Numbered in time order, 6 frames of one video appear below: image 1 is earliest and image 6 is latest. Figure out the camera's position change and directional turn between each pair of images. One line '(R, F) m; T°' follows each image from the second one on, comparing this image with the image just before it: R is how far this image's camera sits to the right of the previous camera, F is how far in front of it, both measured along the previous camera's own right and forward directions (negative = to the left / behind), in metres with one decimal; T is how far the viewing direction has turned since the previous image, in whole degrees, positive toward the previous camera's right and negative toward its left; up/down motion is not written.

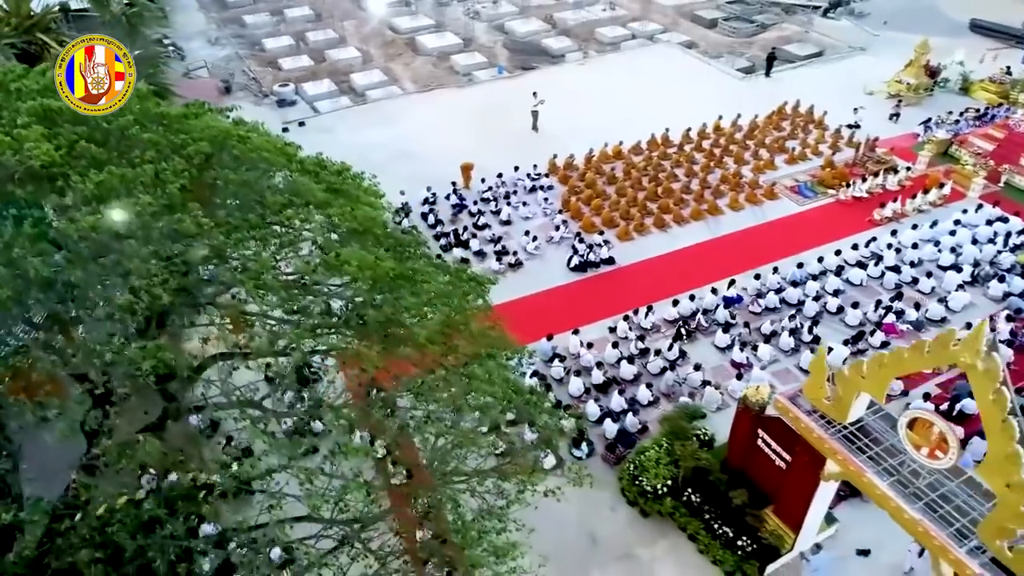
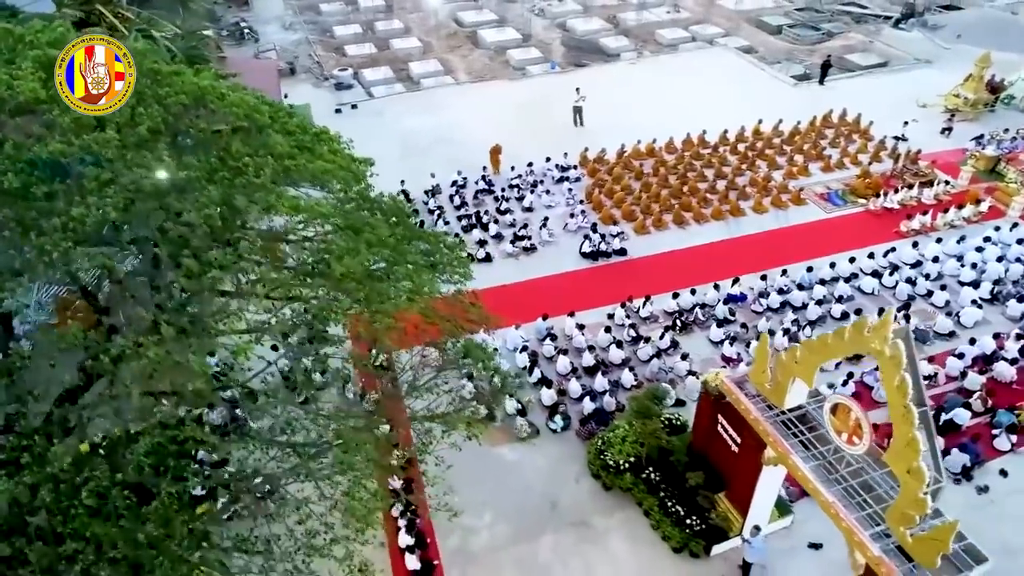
(+1.6, -0.6) m; -6°
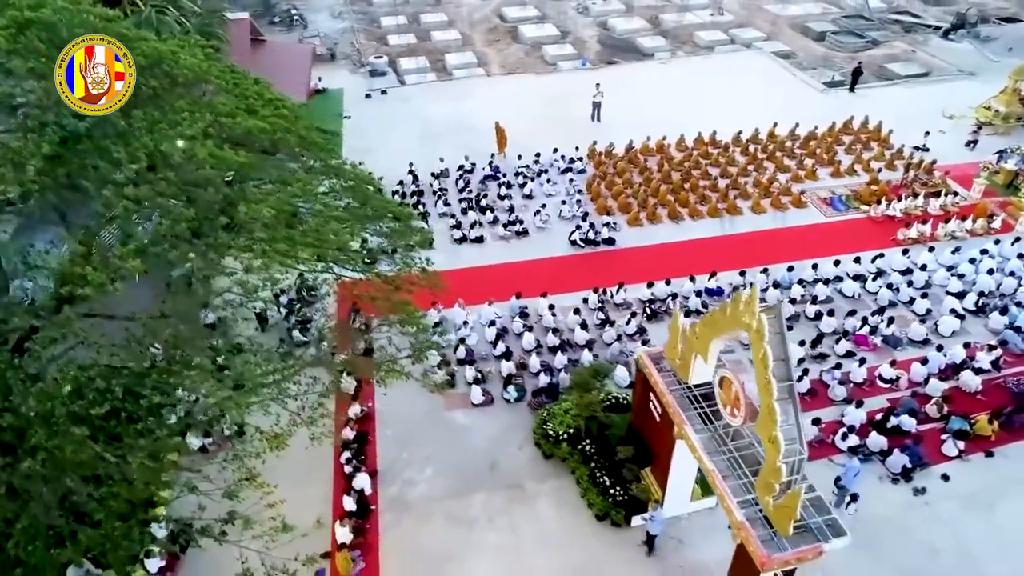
(+2.0, -0.6) m; -5°
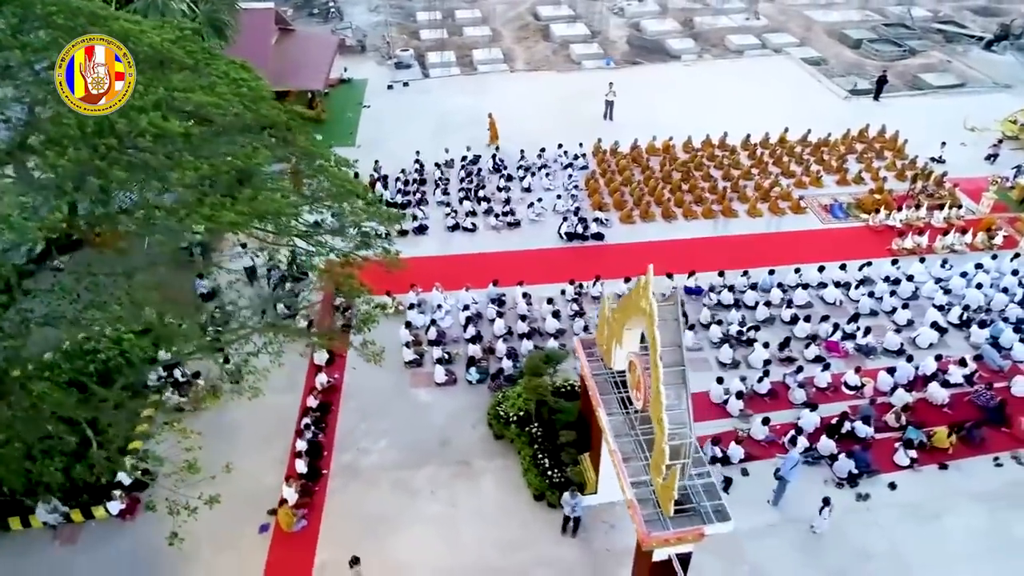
(+1.8, -0.4) m; -4°
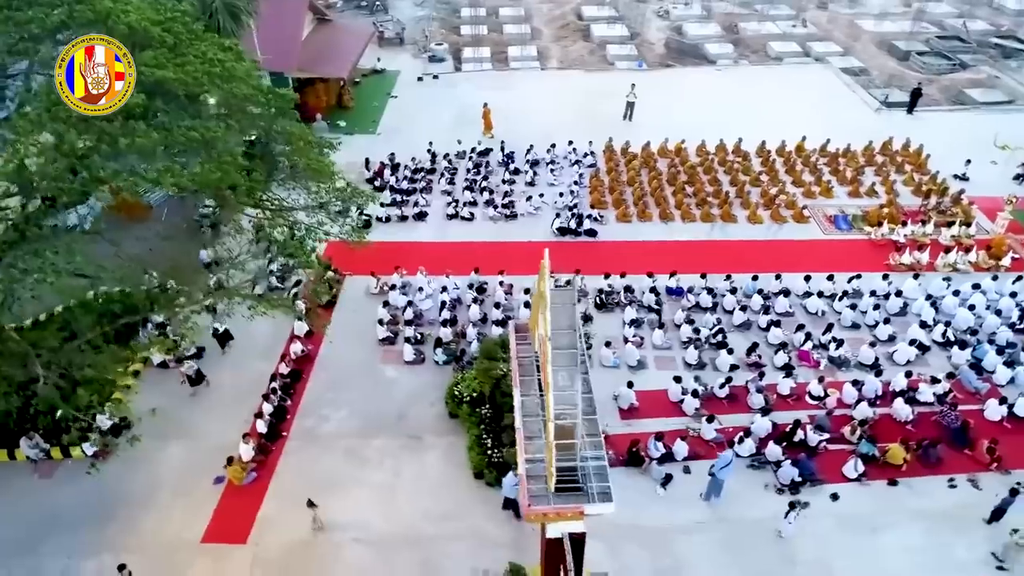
(+2.0, -0.3) m; -5°
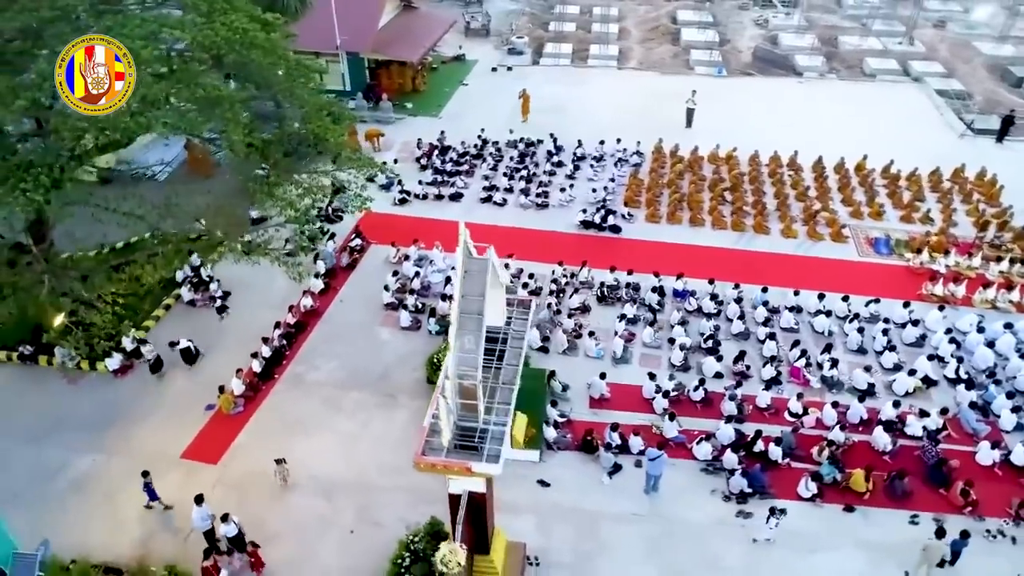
(+2.6, -0.3) m; -9°
